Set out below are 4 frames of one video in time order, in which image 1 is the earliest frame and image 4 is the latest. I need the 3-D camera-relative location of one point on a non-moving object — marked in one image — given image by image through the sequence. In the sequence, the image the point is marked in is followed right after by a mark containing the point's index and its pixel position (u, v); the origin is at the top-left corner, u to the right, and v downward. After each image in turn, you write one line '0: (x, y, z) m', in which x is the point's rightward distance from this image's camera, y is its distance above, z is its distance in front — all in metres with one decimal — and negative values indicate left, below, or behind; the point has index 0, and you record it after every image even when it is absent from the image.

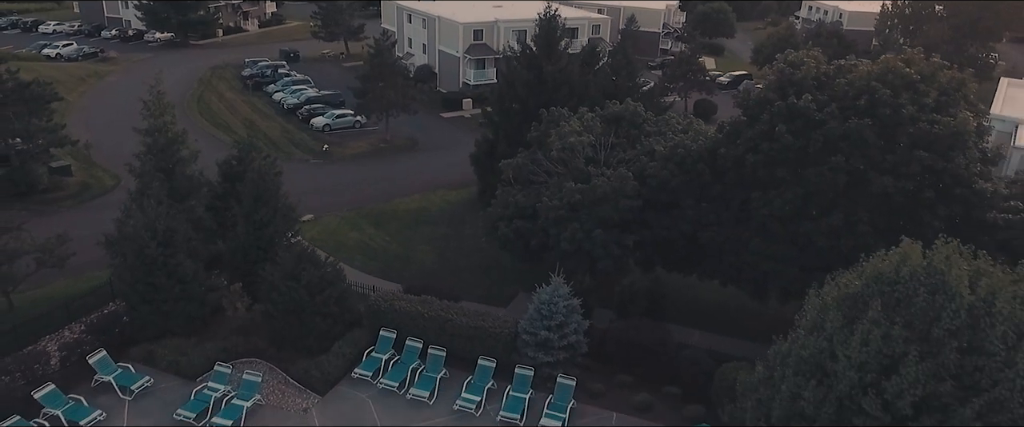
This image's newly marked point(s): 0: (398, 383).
0: (-3.3, -4.9, +19.9) m
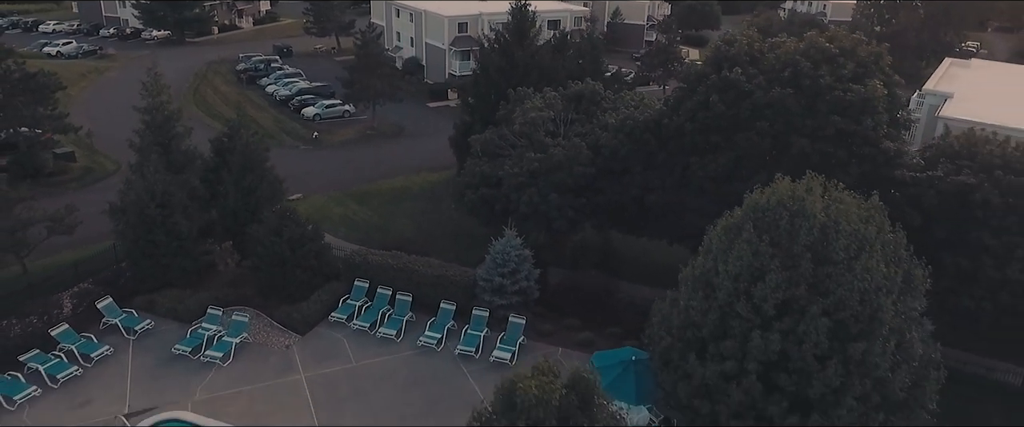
0: (-4.7, -3.7, +22.6) m
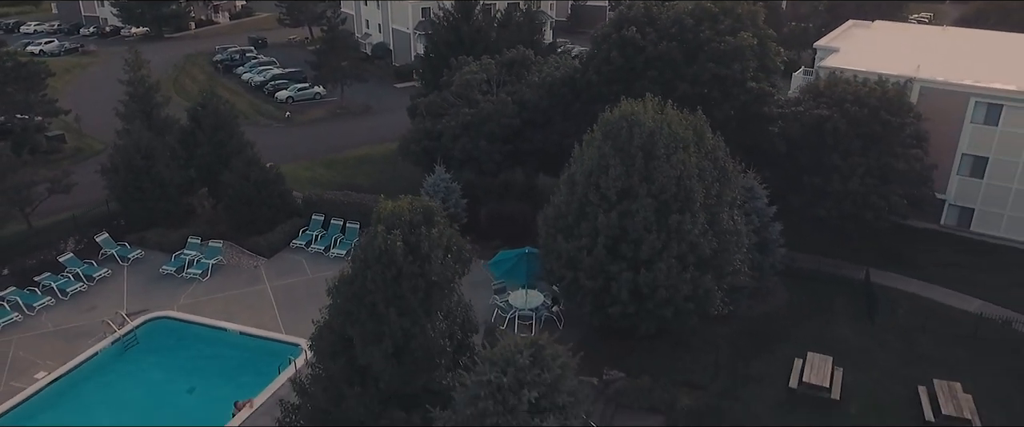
0: (-7.5, -1.4, +27.3) m
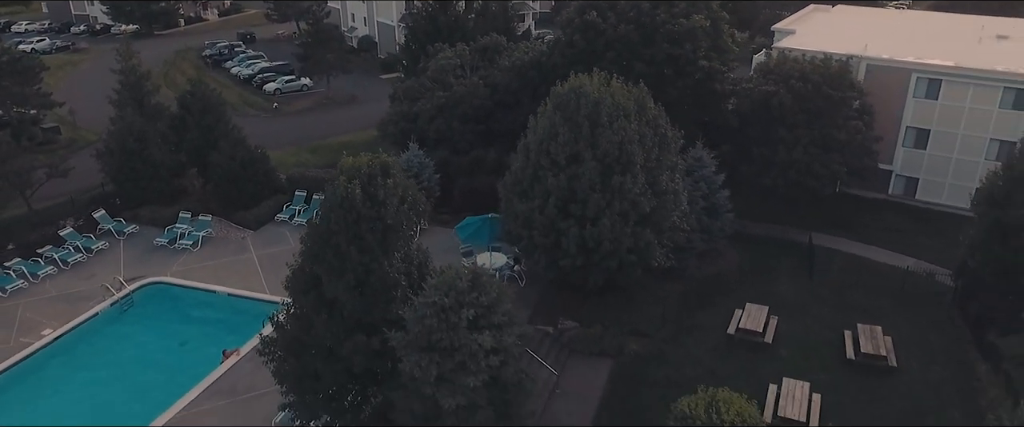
0: (-8.9, -0.3, +29.4) m
